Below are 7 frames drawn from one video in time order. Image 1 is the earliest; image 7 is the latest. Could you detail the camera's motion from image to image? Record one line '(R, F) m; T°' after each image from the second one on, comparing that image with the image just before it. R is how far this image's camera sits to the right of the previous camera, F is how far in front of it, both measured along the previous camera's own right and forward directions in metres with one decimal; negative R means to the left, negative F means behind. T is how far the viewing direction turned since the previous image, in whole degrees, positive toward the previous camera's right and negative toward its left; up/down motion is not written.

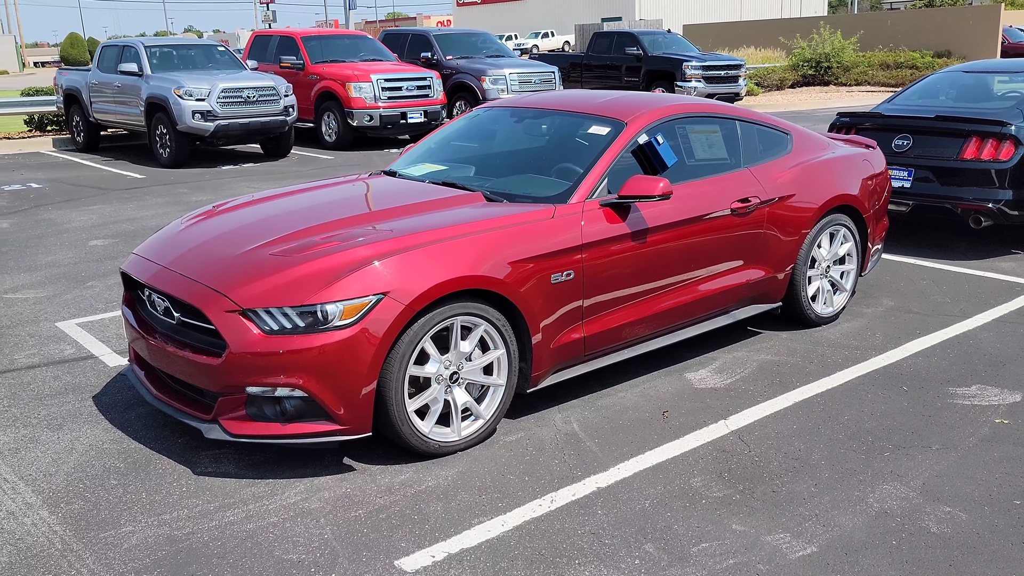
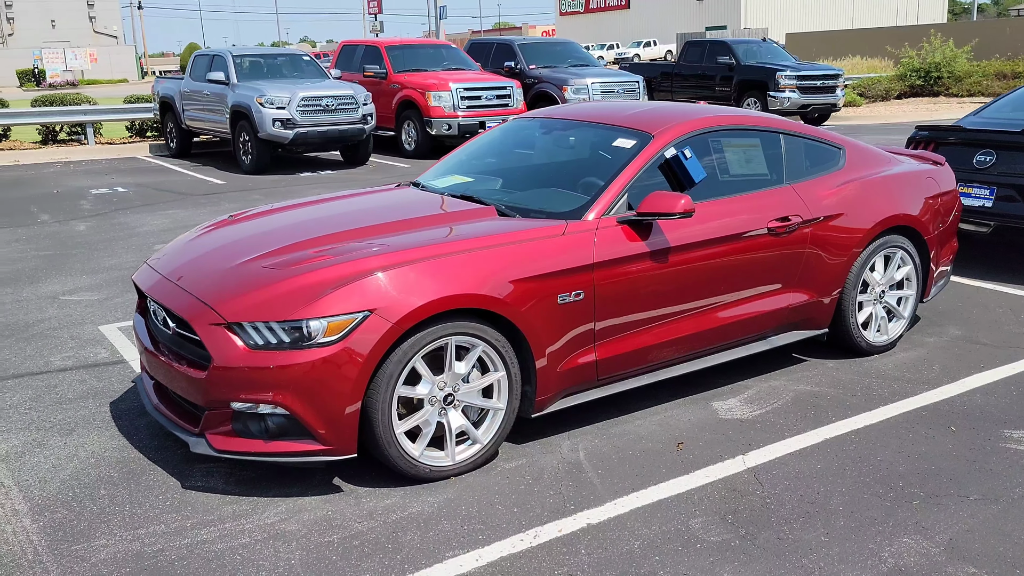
(+0.4, +0.2) m; -6°
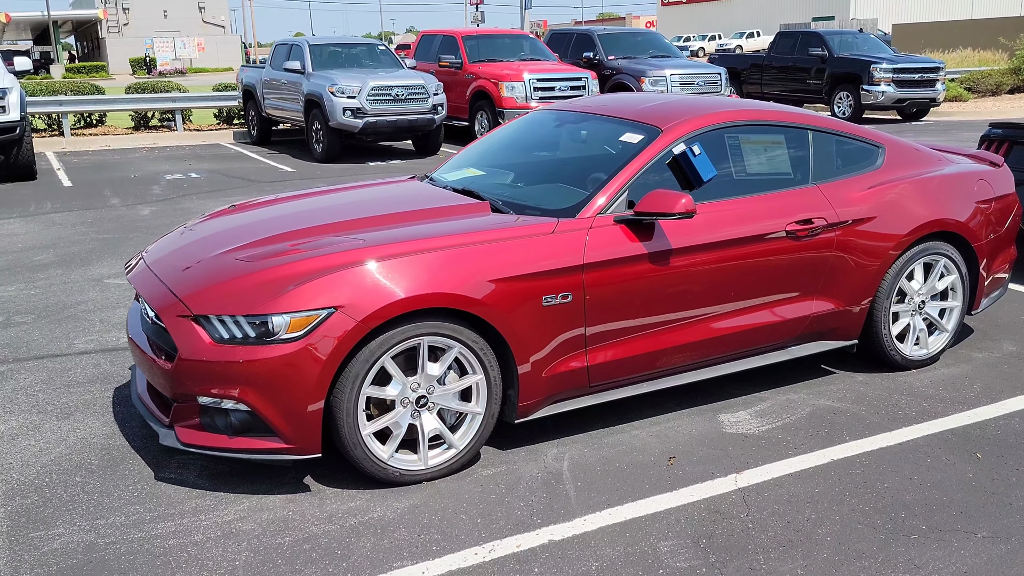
(+0.4, +0.2) m; -6°
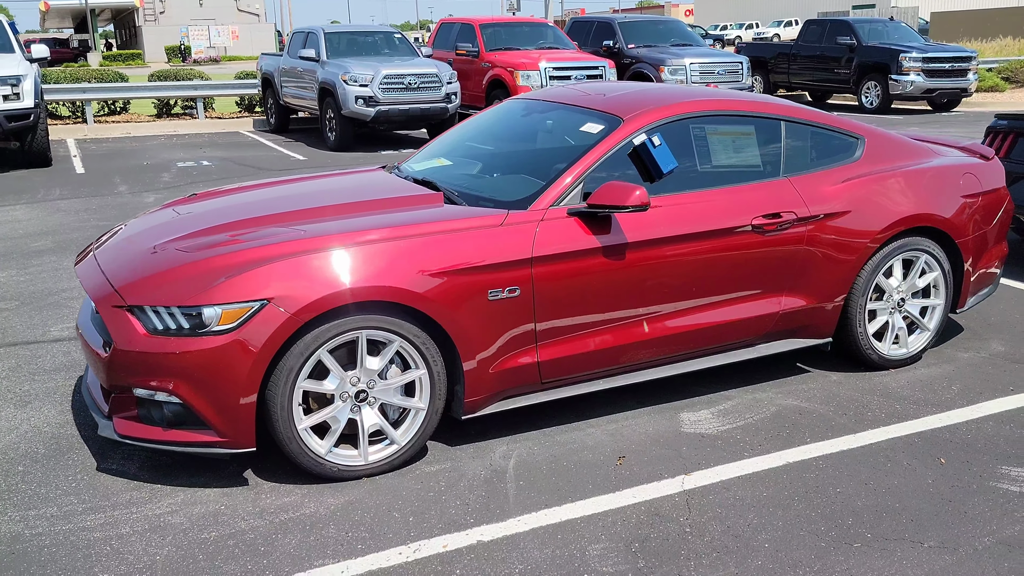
(+0.3, +0.1) m; -2°
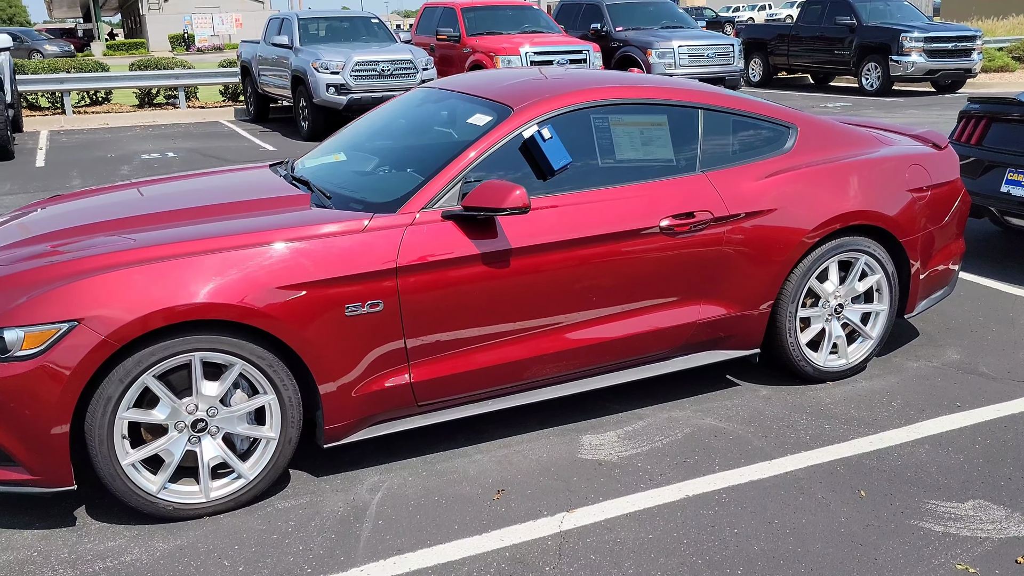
(+0.5, +0.4) m; -1°
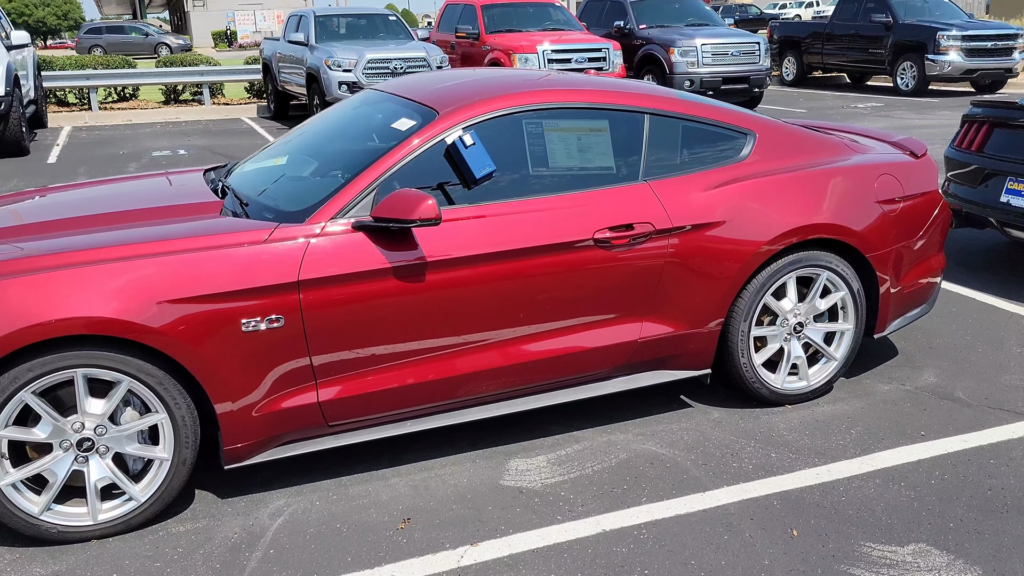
(+0.4, +0.2) m; -3°
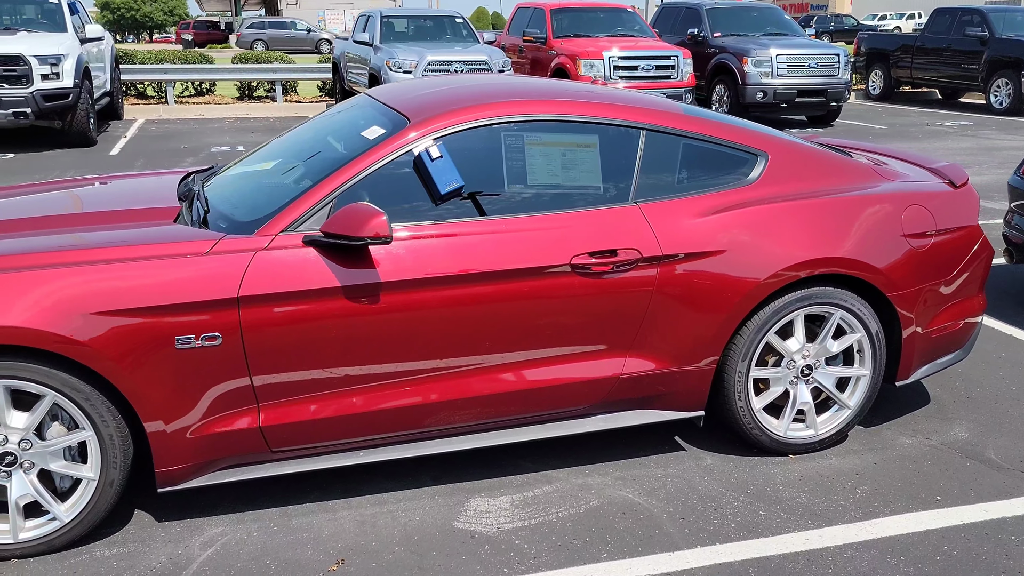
(+0.4, +0.3) m; -5°
